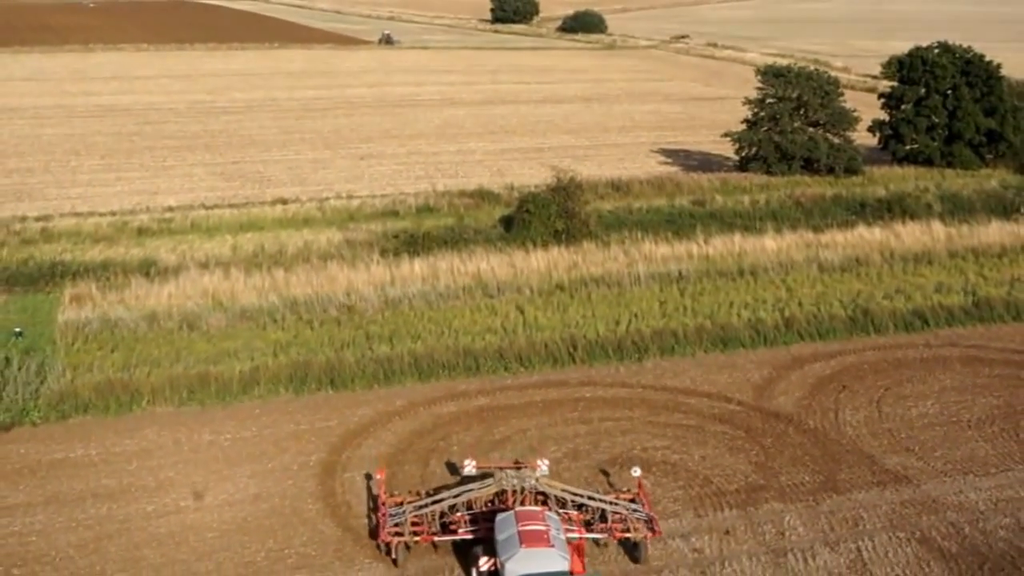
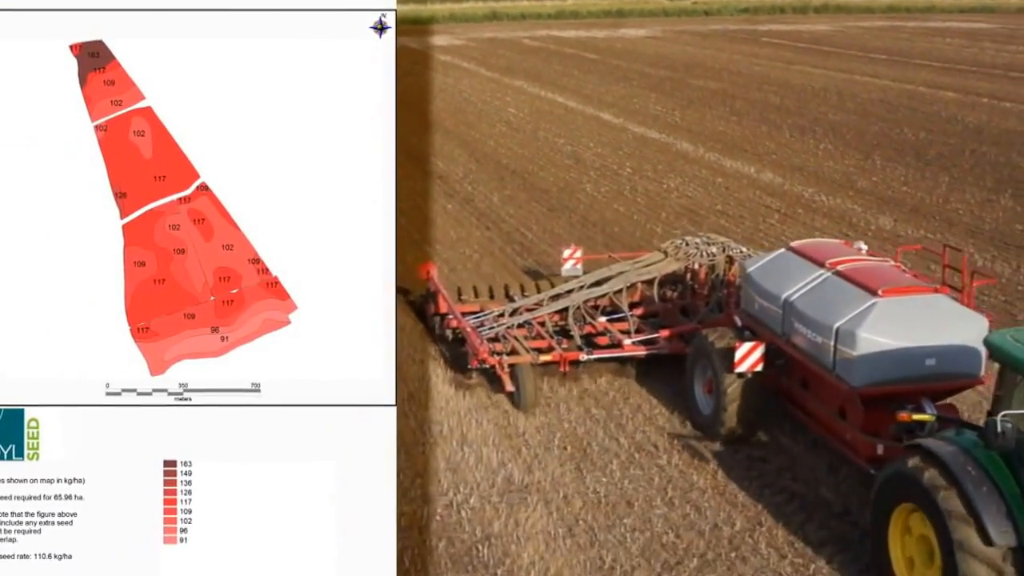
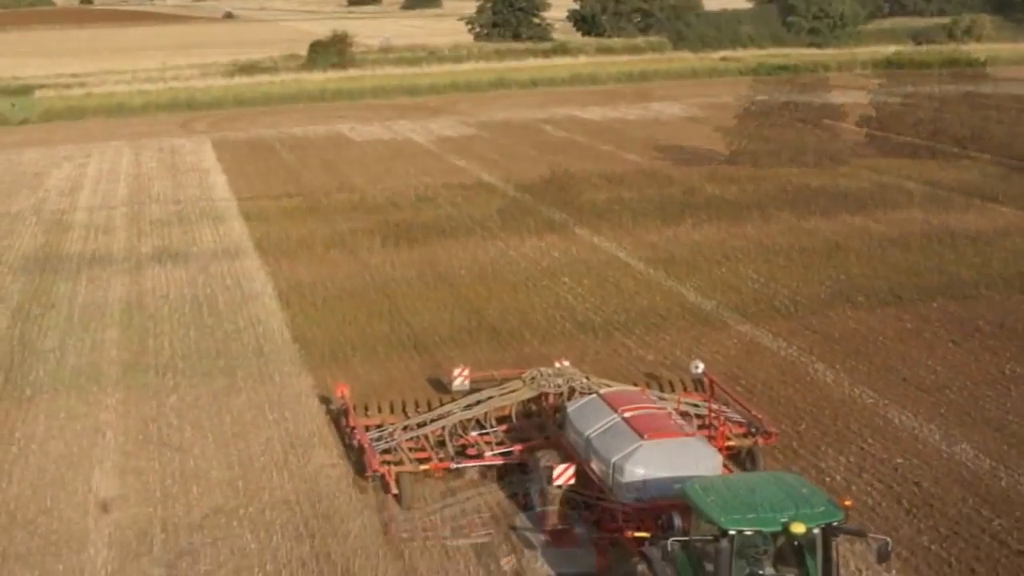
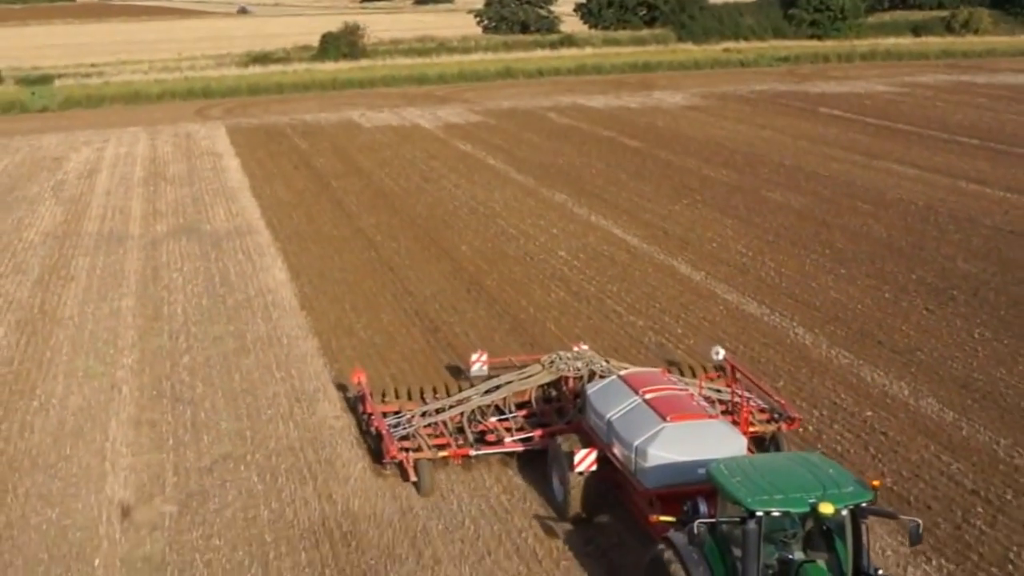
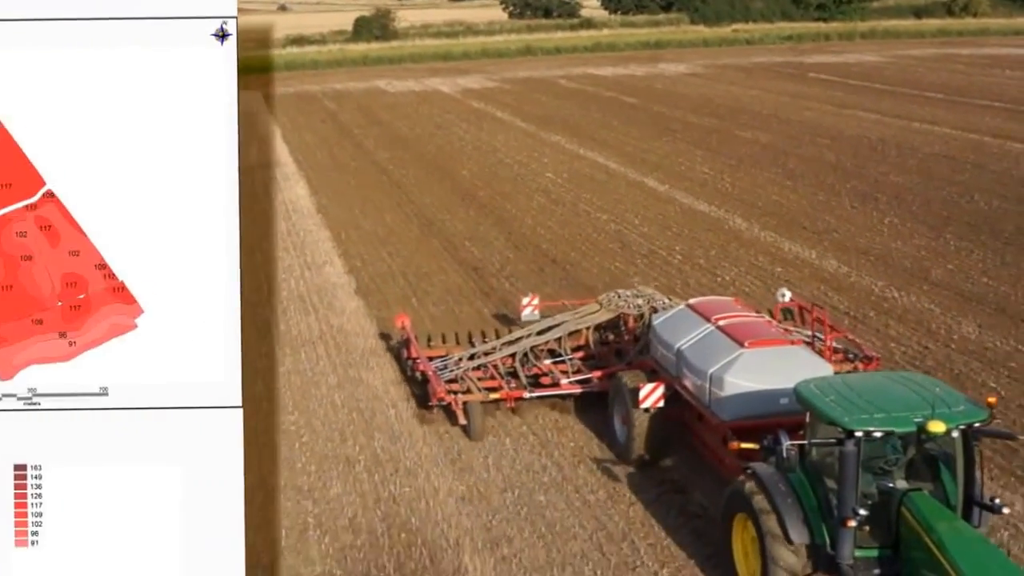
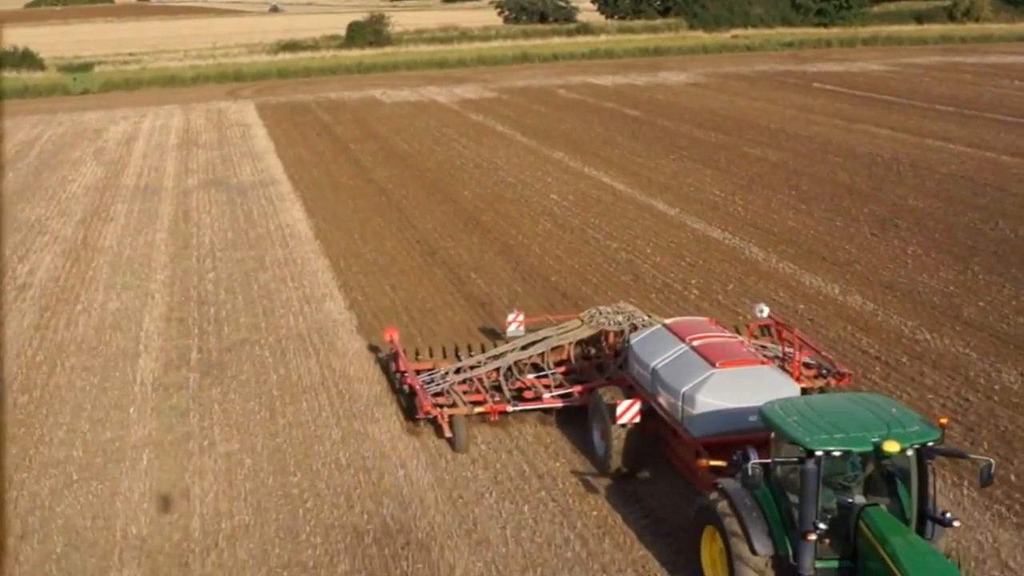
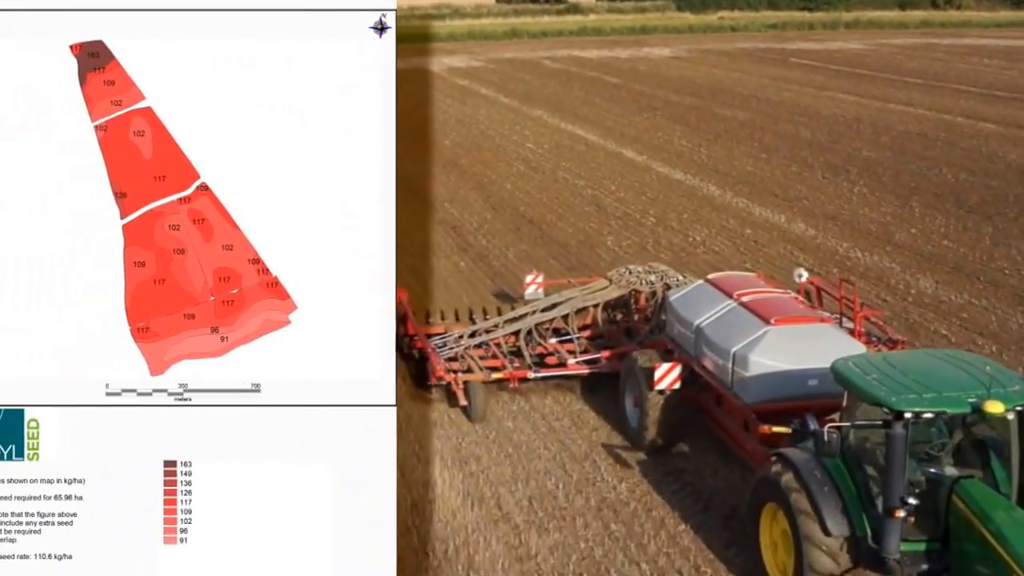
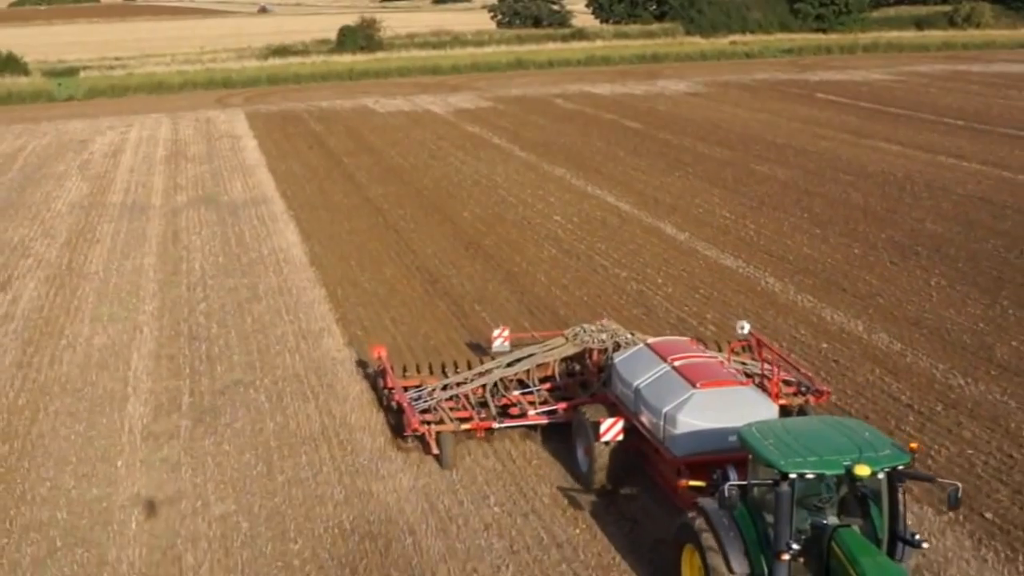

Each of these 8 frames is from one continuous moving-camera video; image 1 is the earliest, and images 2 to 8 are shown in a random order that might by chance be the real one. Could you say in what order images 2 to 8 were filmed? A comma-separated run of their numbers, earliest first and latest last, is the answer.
3, 4, 8, 6, 5, 7, 2
